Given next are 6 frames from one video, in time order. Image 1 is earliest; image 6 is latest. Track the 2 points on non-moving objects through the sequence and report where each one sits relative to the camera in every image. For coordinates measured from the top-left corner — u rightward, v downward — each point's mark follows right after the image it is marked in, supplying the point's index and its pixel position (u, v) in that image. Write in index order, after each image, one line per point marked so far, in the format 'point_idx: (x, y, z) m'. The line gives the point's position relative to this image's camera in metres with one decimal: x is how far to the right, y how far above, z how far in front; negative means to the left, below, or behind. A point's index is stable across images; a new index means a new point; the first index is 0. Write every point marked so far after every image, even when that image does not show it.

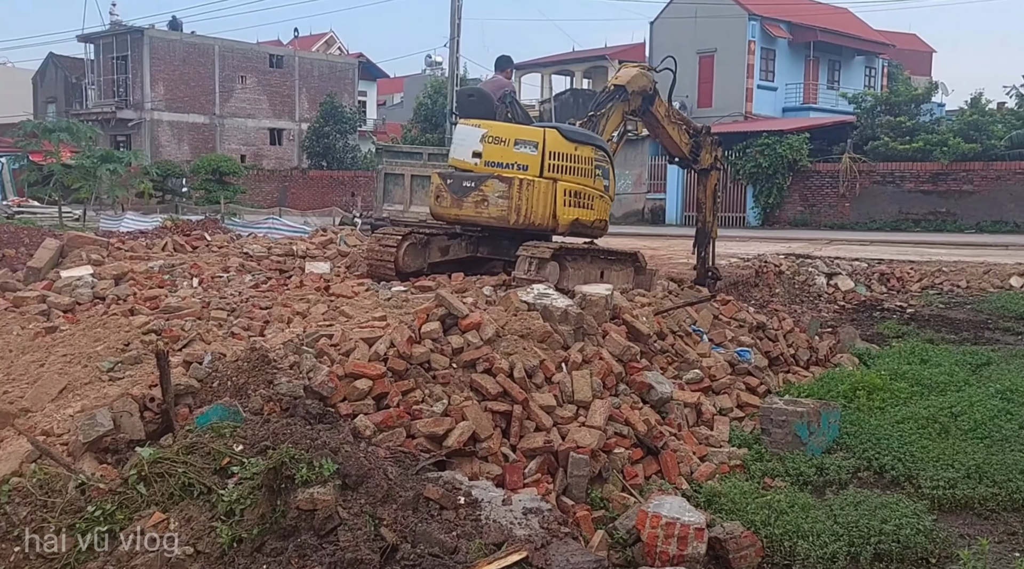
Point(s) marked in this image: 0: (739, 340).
0: (+2.1, -0.5, +8.2) m
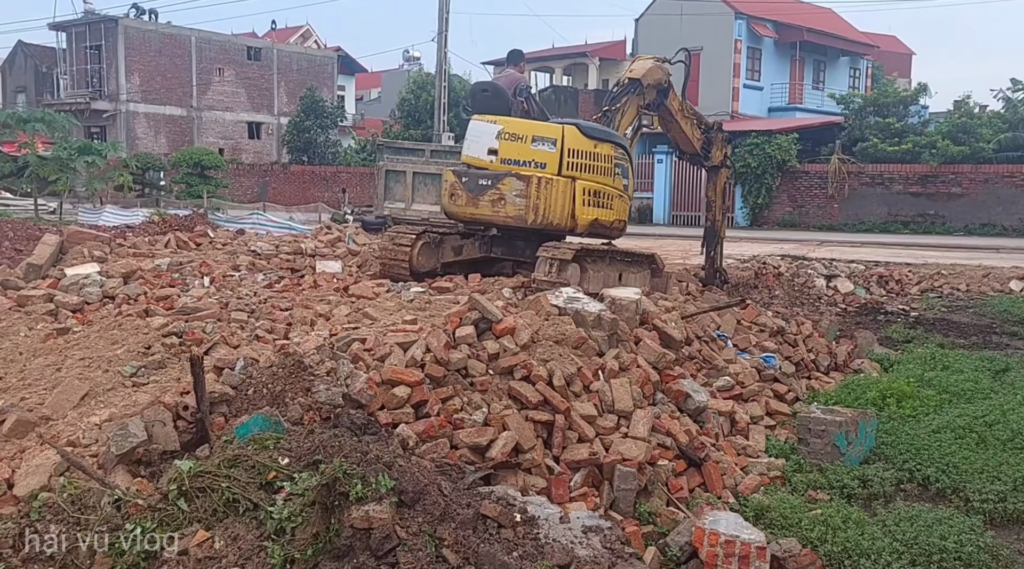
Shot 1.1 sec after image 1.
0: (+2.3, -0.5, +8.1) m
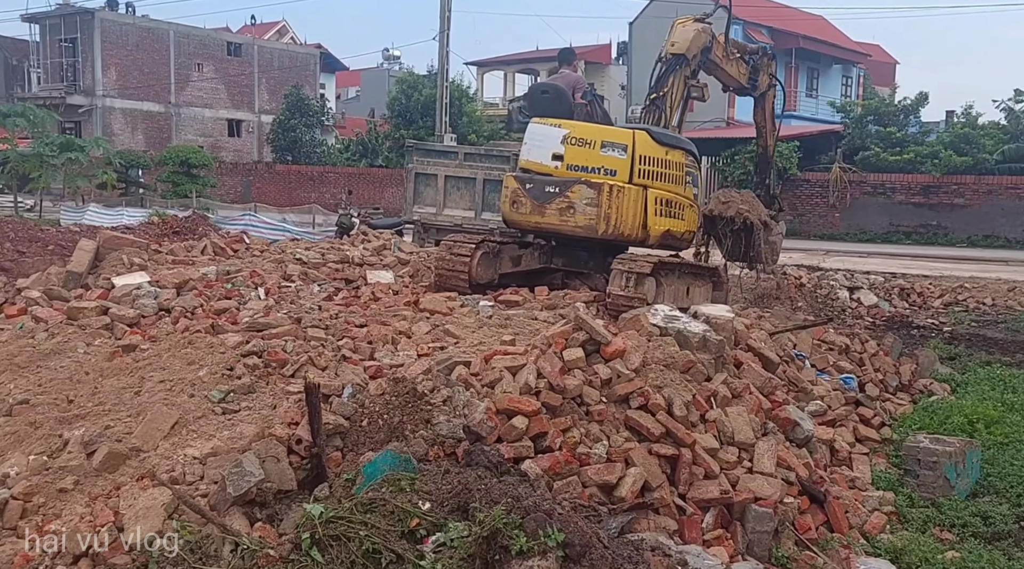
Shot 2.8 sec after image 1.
0: (+2.8, -0.7, +7.7) m
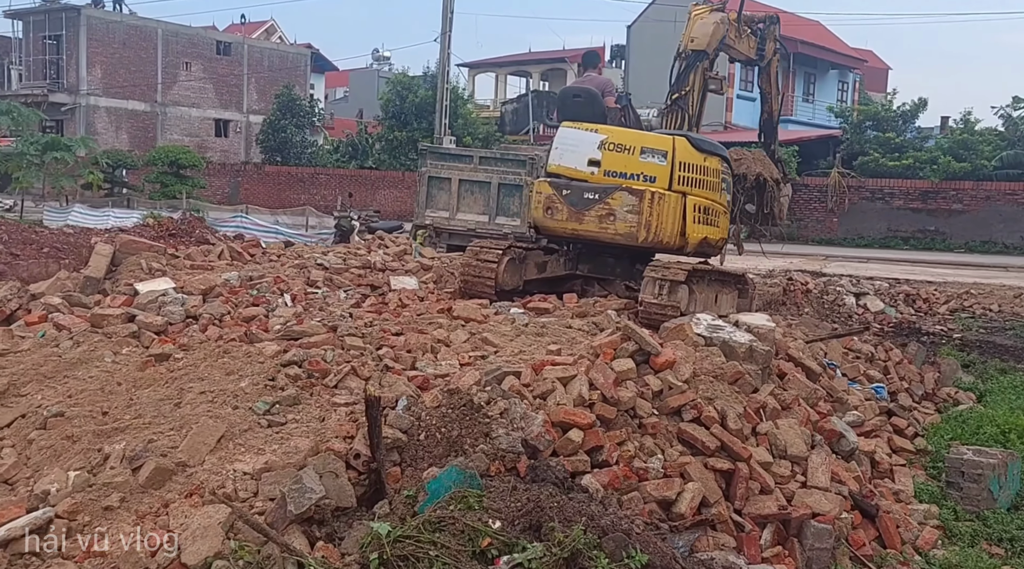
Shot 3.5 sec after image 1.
0: (+3.0, -0.8, +7.7) m
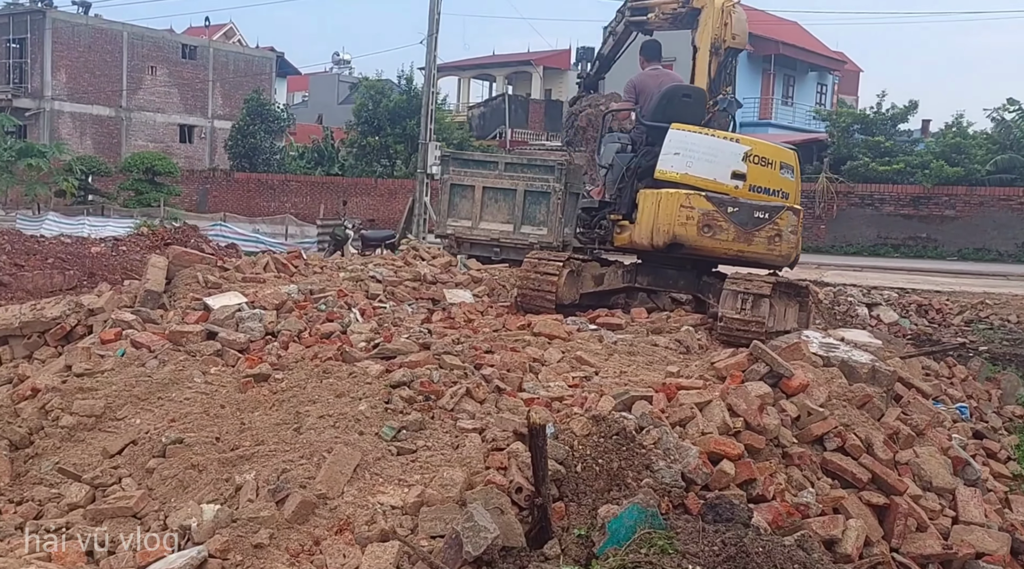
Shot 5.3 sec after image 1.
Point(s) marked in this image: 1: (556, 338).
0: (+3.6, -0.9, +7.5) m
1: (+0.3, -0.4, +6.2) m
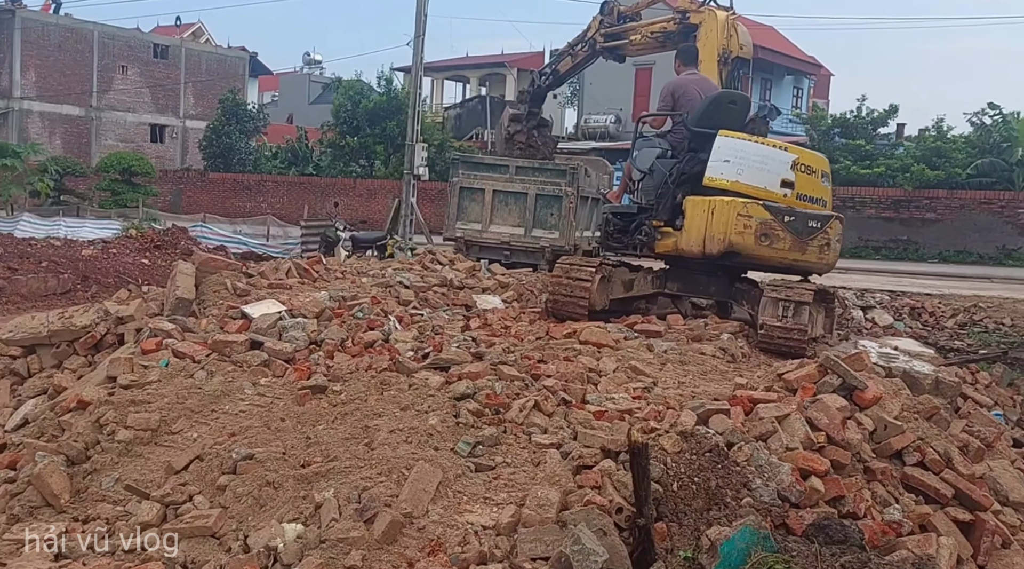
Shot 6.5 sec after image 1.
0: (+3.9, -1.0, +7.4) m
1: (+0.6, -0.4, +6.1) m
